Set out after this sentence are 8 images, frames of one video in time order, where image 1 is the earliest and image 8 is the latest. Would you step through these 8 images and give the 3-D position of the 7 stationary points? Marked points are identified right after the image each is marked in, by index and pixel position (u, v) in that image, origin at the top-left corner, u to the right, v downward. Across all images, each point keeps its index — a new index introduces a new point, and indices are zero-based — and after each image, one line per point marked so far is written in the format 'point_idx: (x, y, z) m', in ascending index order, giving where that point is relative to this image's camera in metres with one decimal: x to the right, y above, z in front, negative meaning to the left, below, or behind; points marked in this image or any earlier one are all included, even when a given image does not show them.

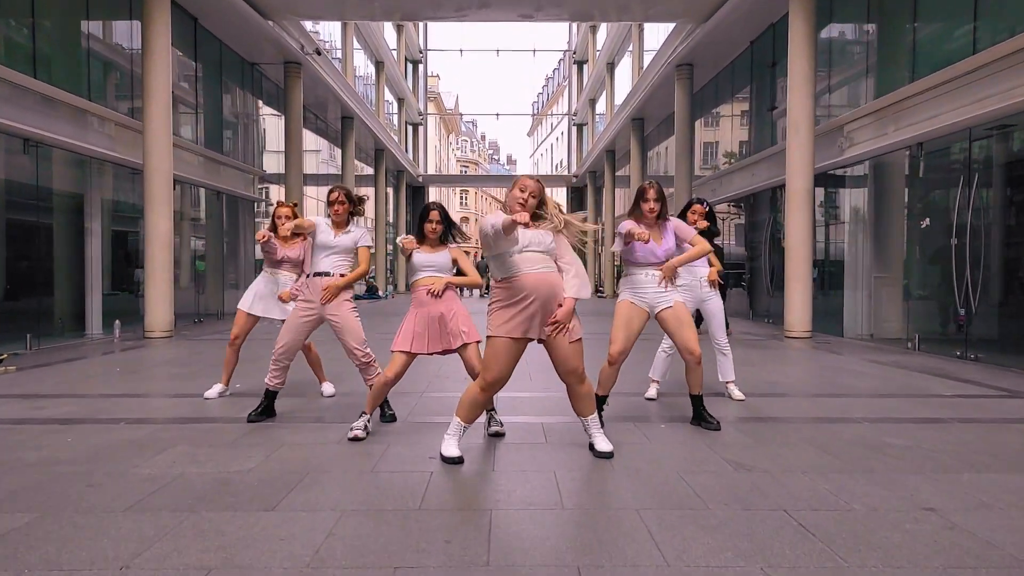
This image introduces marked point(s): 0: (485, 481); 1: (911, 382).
0: (-0.1, -0.9, +3.4) m
1: (+3.6, -0.8, +6.6) m
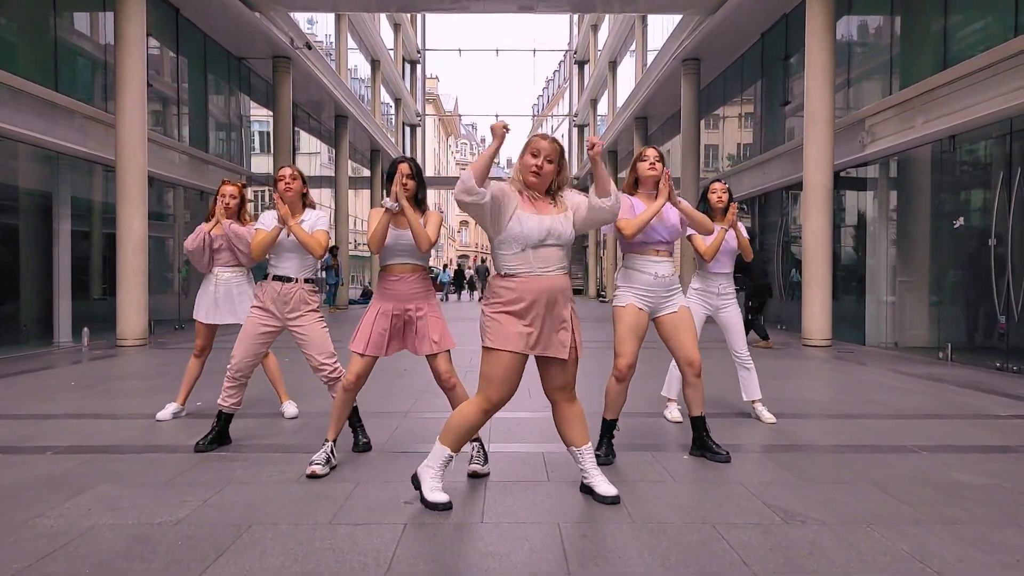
0: (-0.1, -0.9, +2.7) m
1: (+3.5, -0.9, +5.9) m
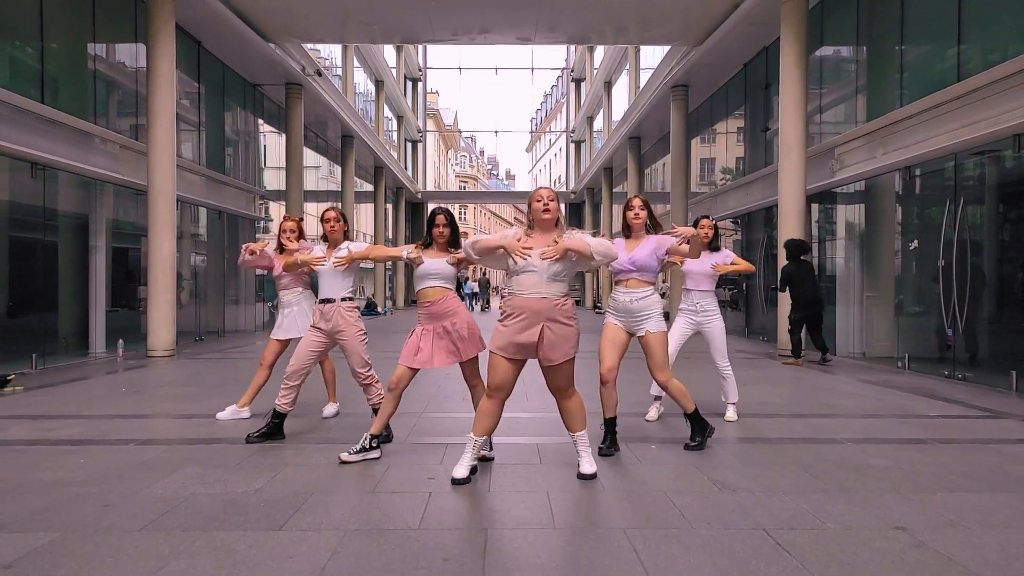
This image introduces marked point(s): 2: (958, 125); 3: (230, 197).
0: (-0.1, -1.0, +3.6) m
1: (+3.5, -1.0, +6.8) m
2: (+5.2, +1.9, +8.8) m
3: (-6.2, +2.0, +16.1) m
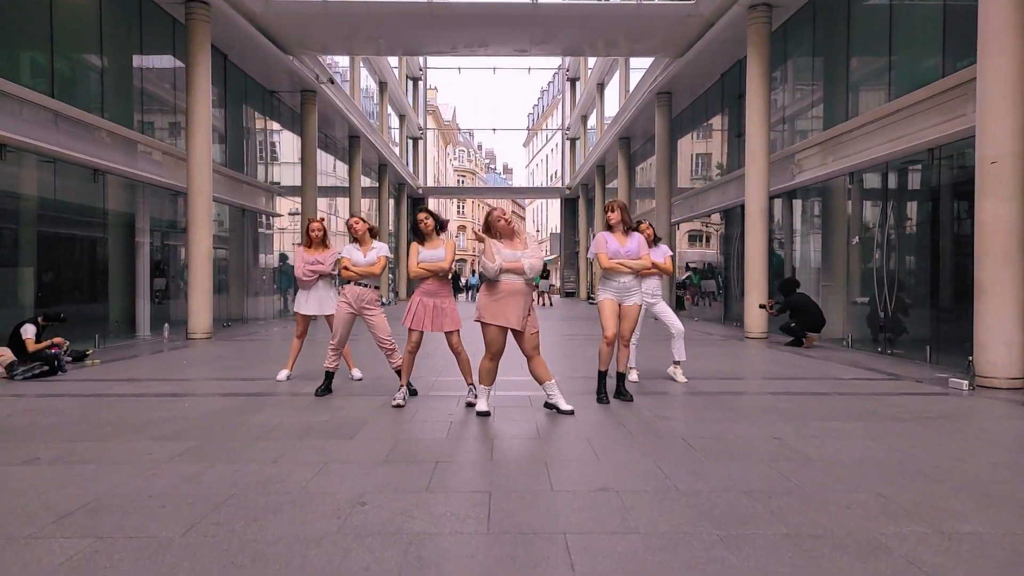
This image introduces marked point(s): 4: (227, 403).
0: (-0.2, -0.9, +5.0) m
1: (+3.5, -0.9, +8.2) m
2: (+5.2, +2.1, +10.3) m
3: (-6.2, +2.2, +17.5) m
4: (-2.4, -1.0, +6.1) m
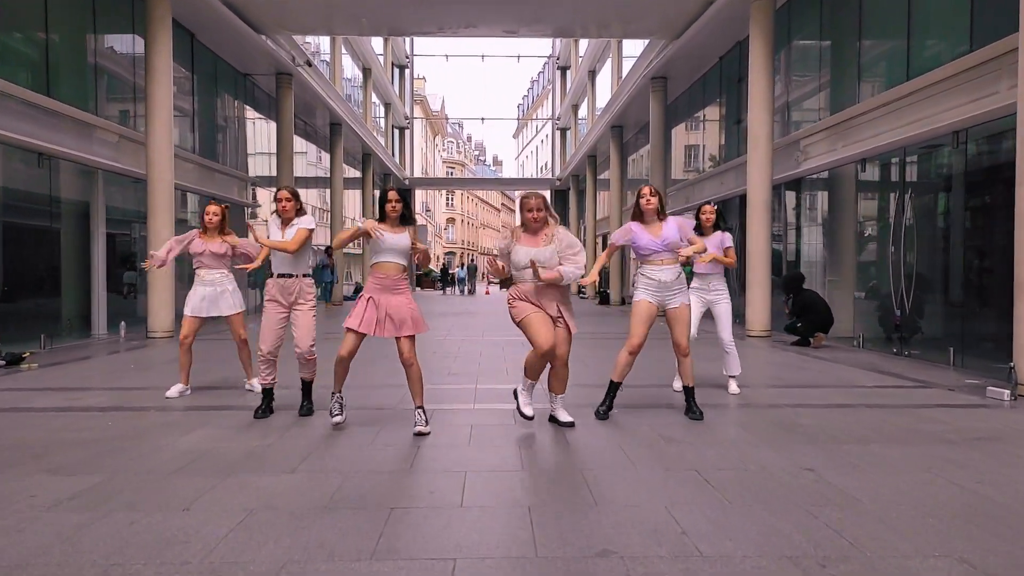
0: (-0.3, -0.9, +4.2) m
1: (+3.3, -0.9, +7.5) m
2: (+5.0, +2.1, +9.5) m
3: (-6.5, +2.3, +16.6) m
4: (-2.5, -0.9, +5.2) m
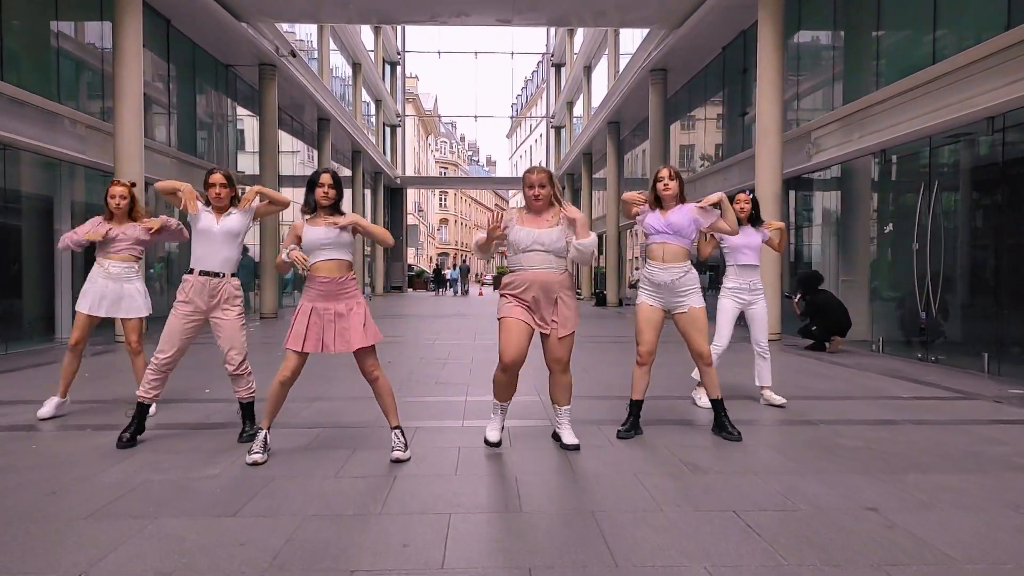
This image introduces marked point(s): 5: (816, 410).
0: (-0.3, -0.9, +3.5) m
1: (+3.3, -0.9, +6.8) m
2: (+4.9, +2.1, +8.8) m
3: (-6.6, +2.3, +15.8) m
4: (-2.5, -0.9, +4.5) m
5: (+2.3, -0.9, +5.5) m
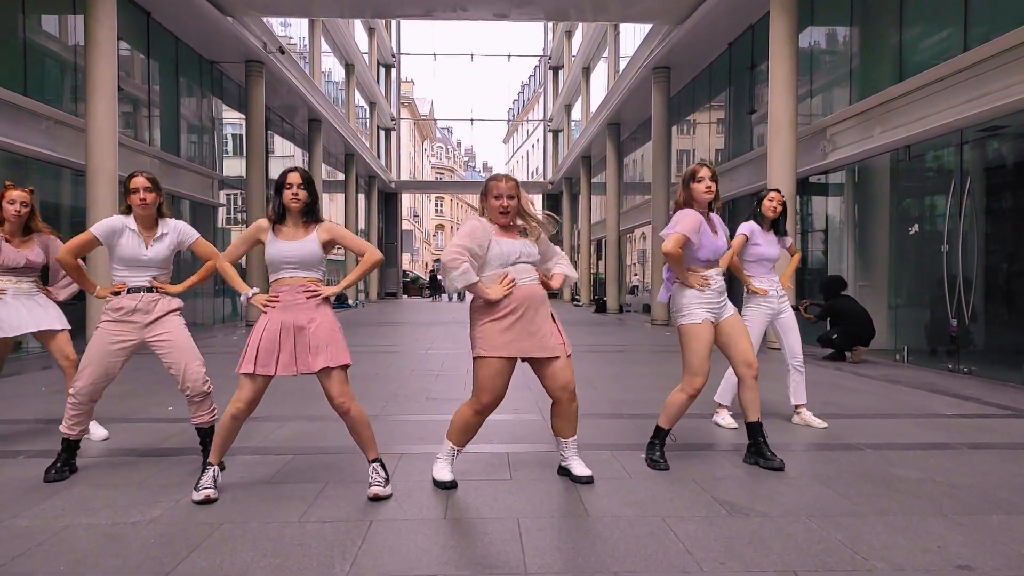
0: (-0.3, -0.9, +2.9) m
1: (+3.3, -0.9, +6.1) m
2: (+4.9, +2.1, +8.2) m
3: (-6.7, +2.2, +15.1) m
4: (-2.5, -1.0, +3.8) m
5: (+2.3, -0.9, +4.9) m
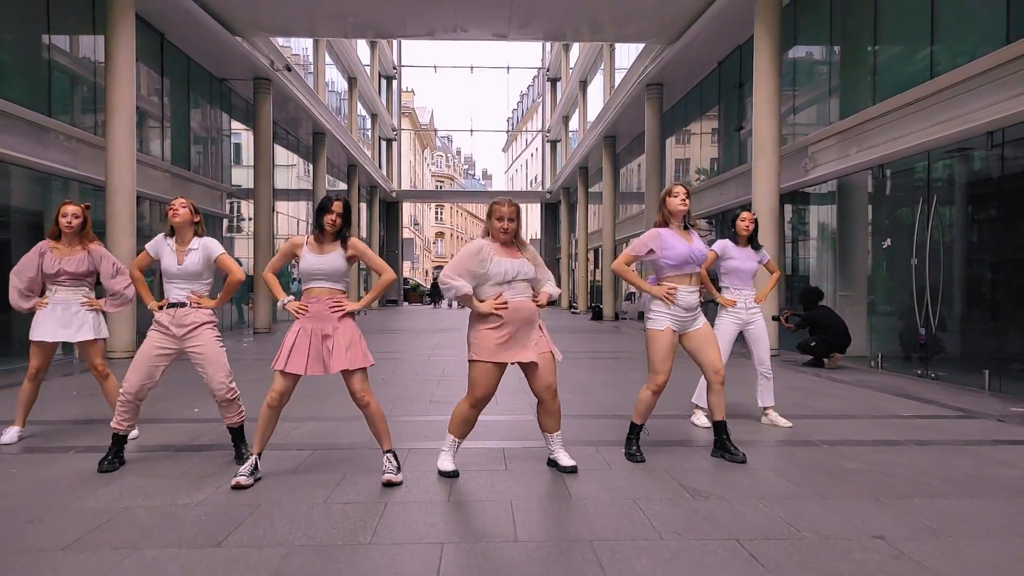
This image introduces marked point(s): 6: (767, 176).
0: (-0.3, -1.0, +3.4) m
1: (+3.2, -1.0, +6.7) m
2: (+4.9, +1.9, +8.8) m
3: (-6.7, +2.0, +15.7) m
4: (-2.5, -1.0, +4.3) m
5: (+2.2, -1.0, +5.4) m
6: (+3.8, +1.6, +10.9) m
